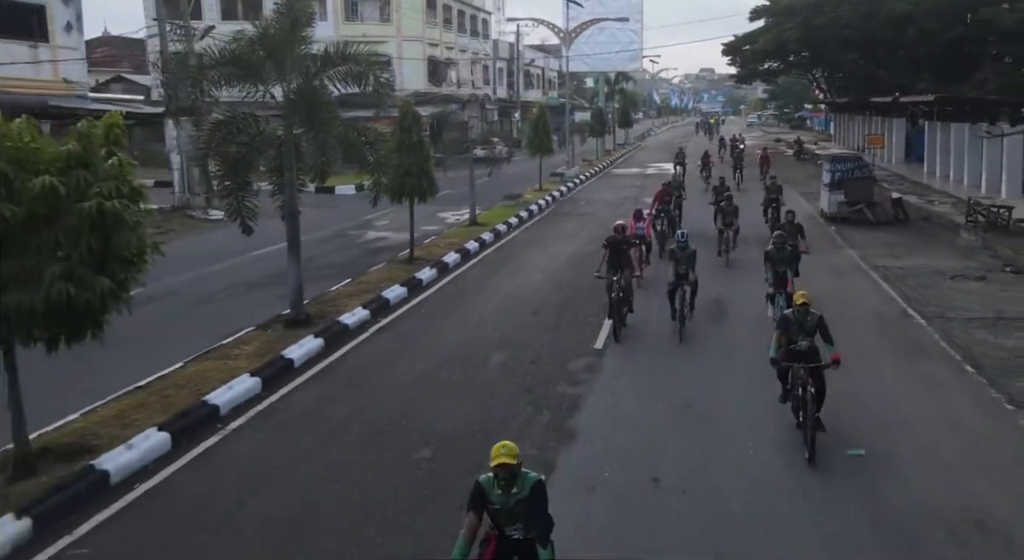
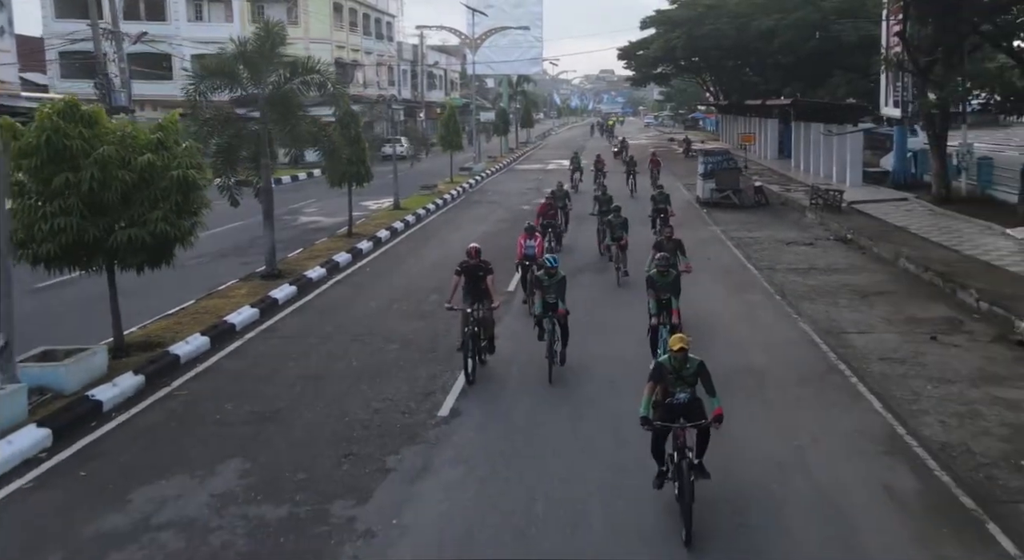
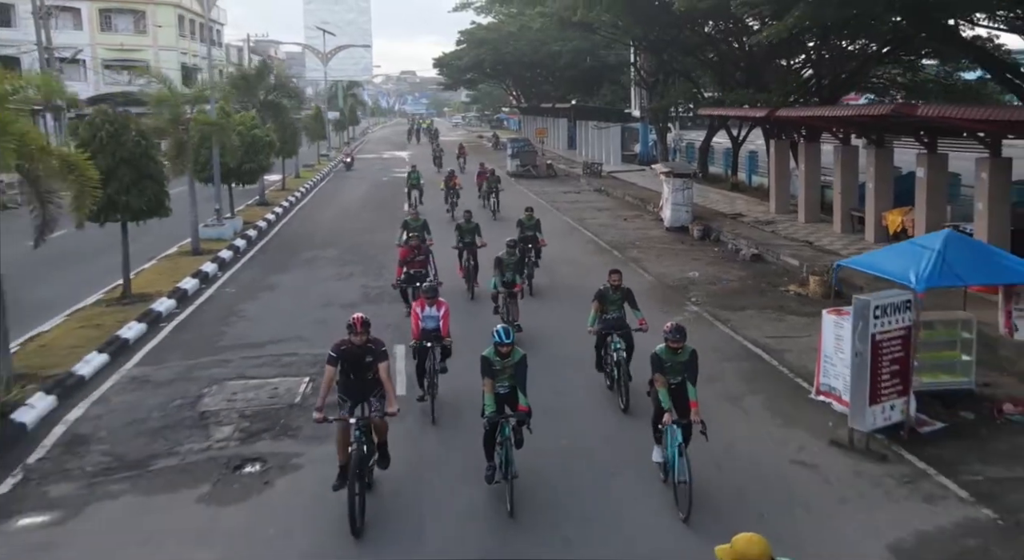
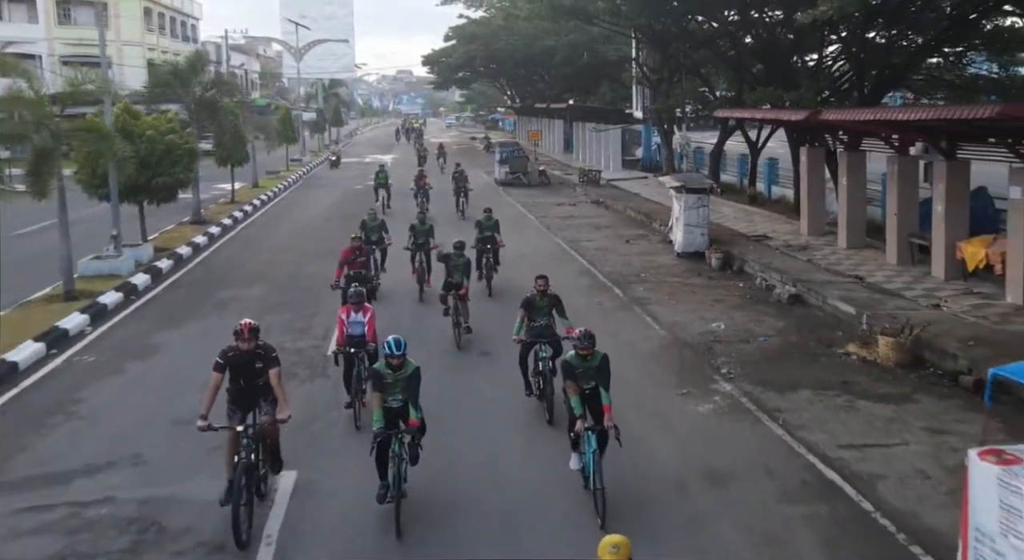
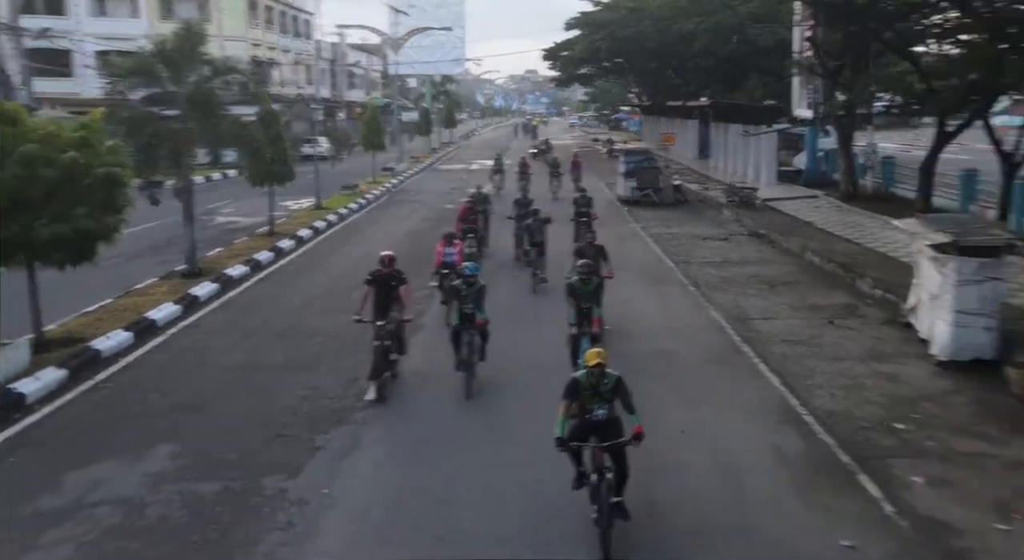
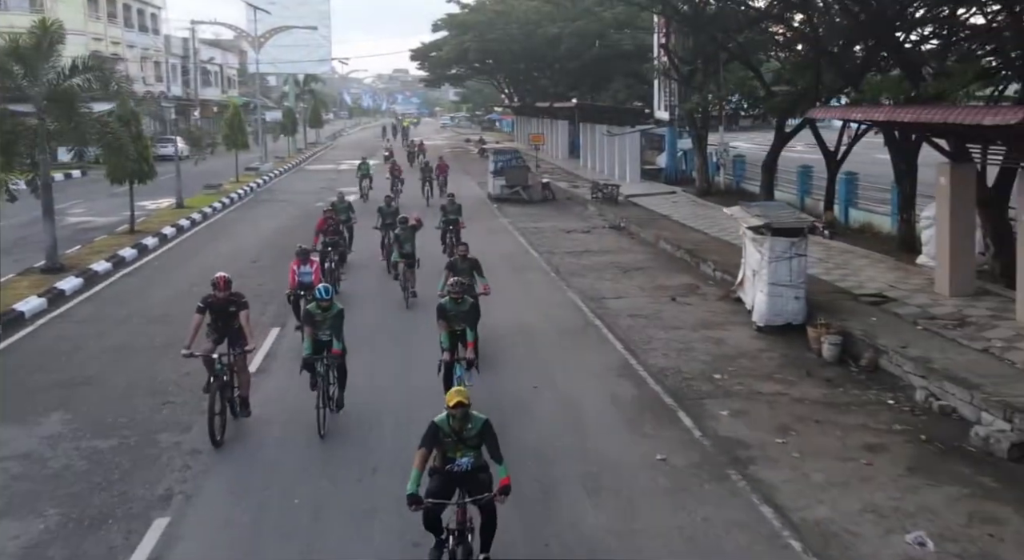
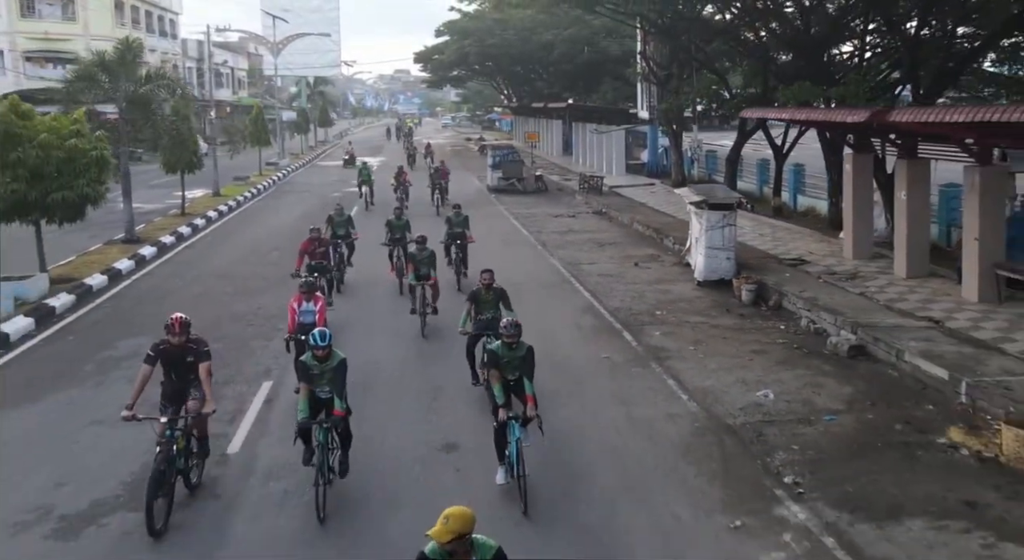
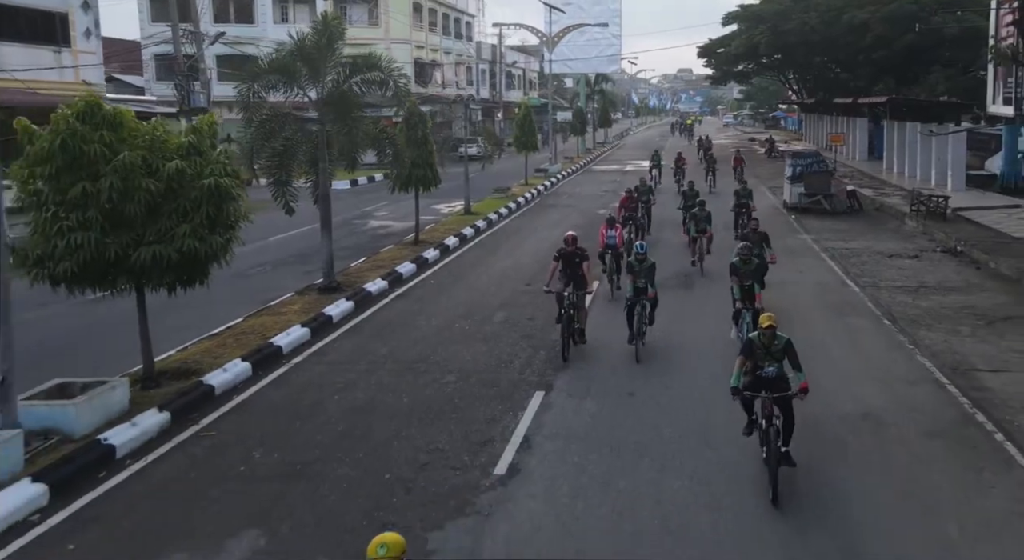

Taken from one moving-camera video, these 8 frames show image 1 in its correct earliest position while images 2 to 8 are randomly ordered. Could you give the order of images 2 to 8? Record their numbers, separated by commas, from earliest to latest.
8, 2, 5, 6, 7, 4, 3
